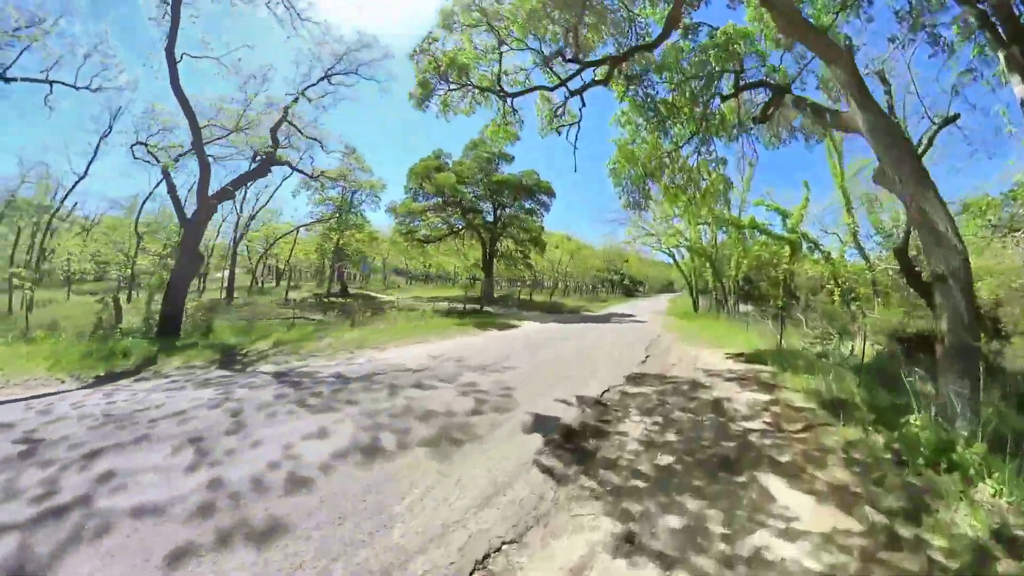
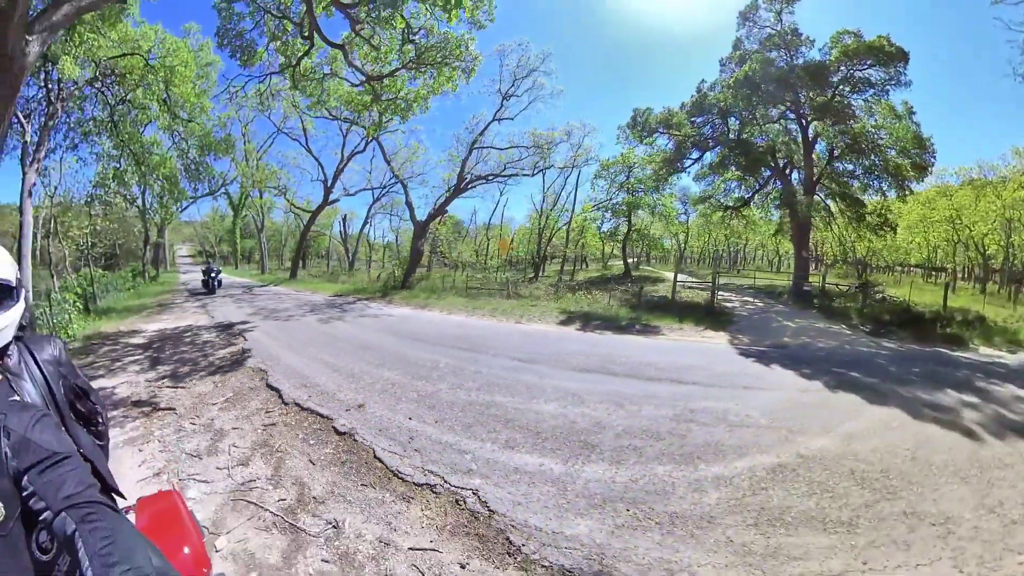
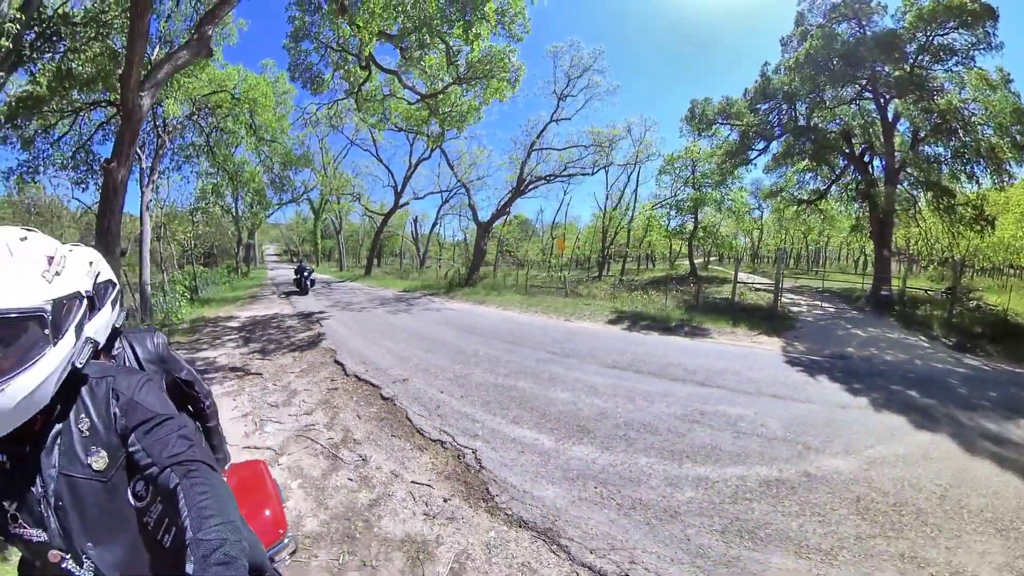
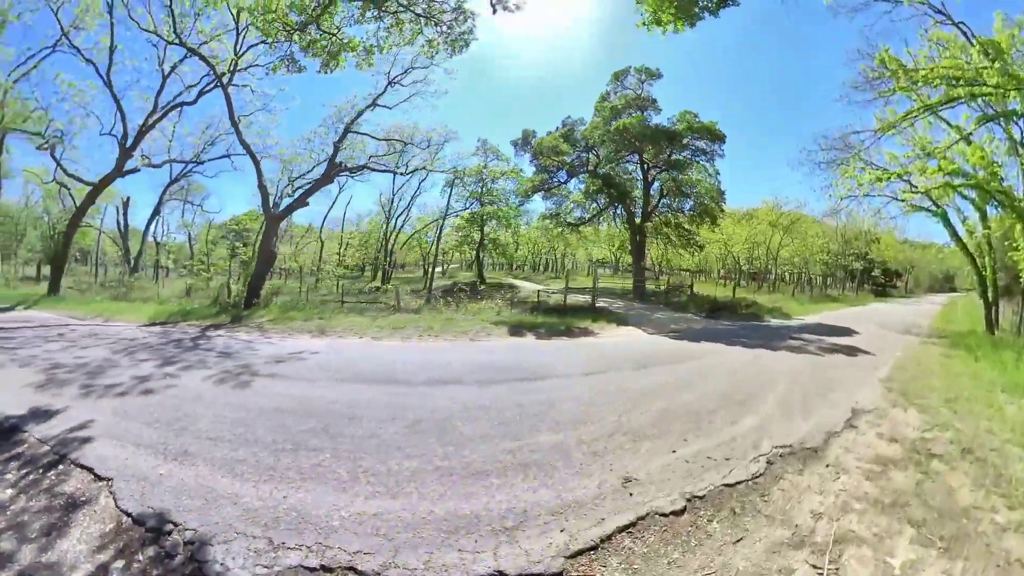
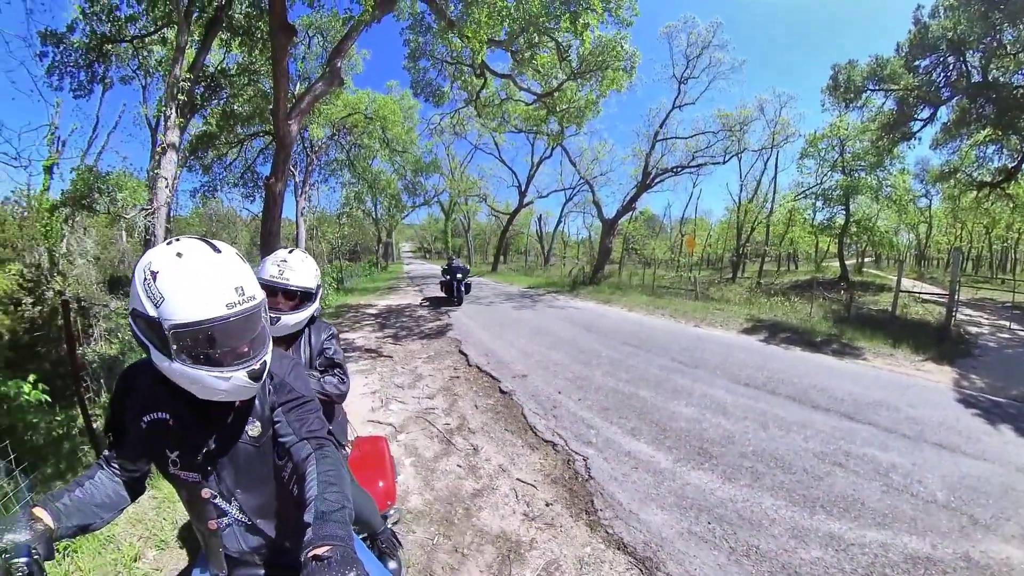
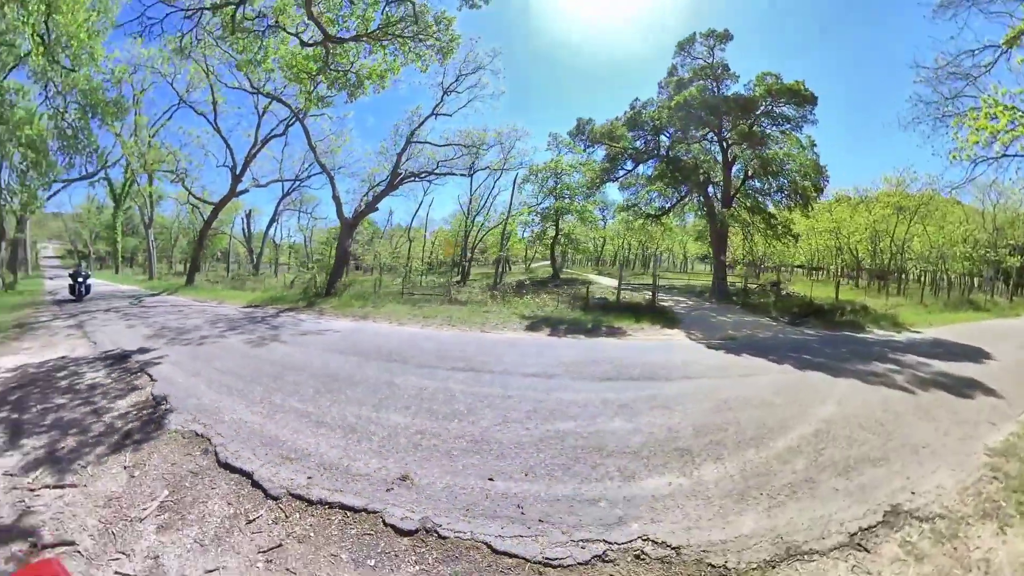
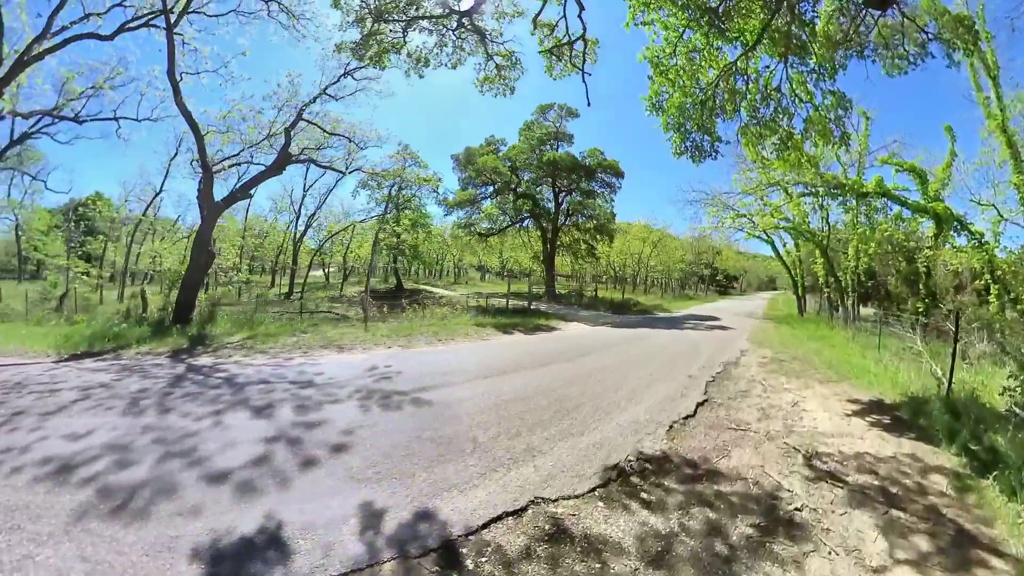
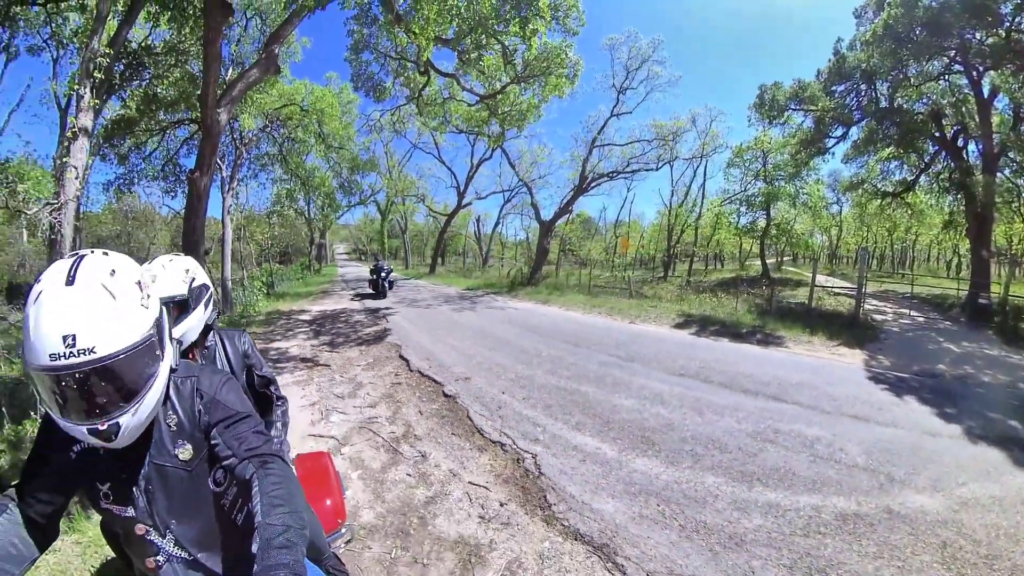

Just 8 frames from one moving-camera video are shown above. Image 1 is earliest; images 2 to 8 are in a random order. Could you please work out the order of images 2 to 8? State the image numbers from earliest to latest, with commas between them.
7, 4, 6, 2, 3, 8, 5
